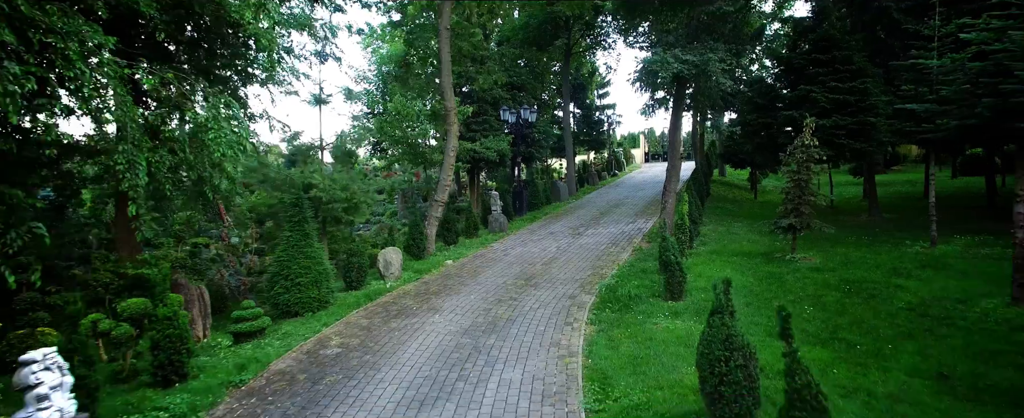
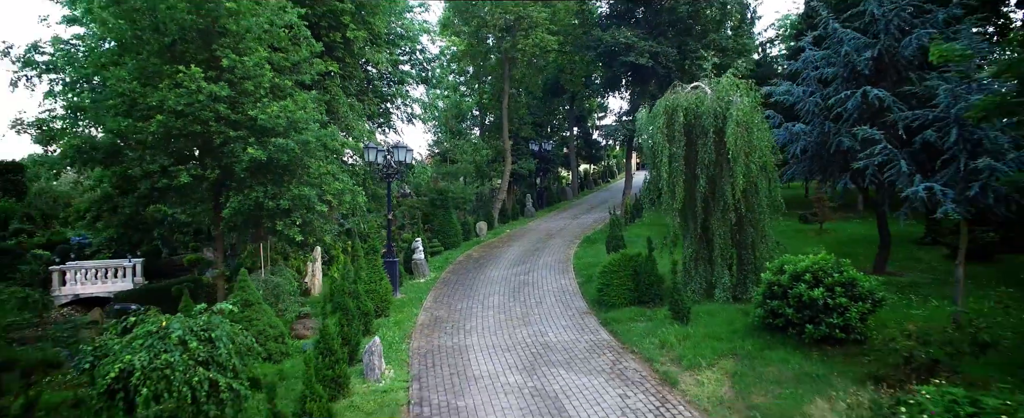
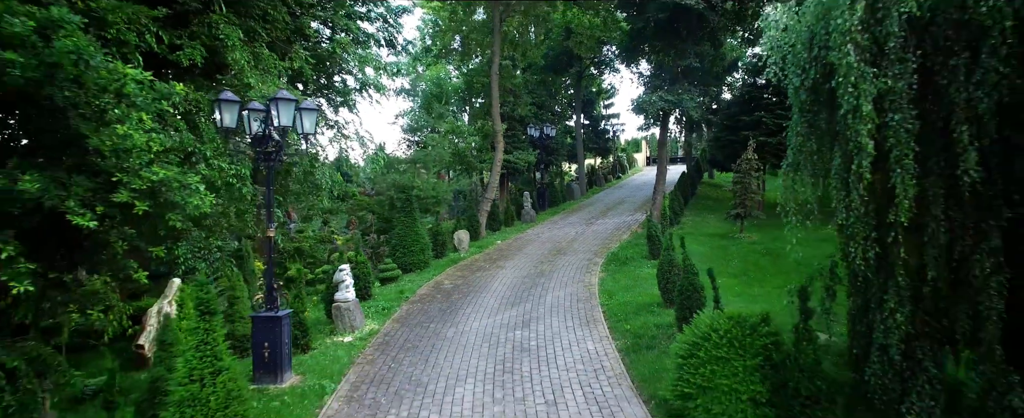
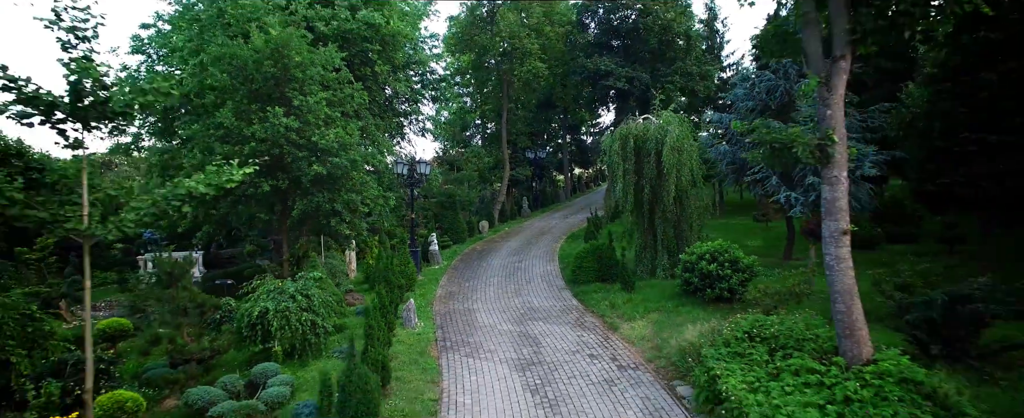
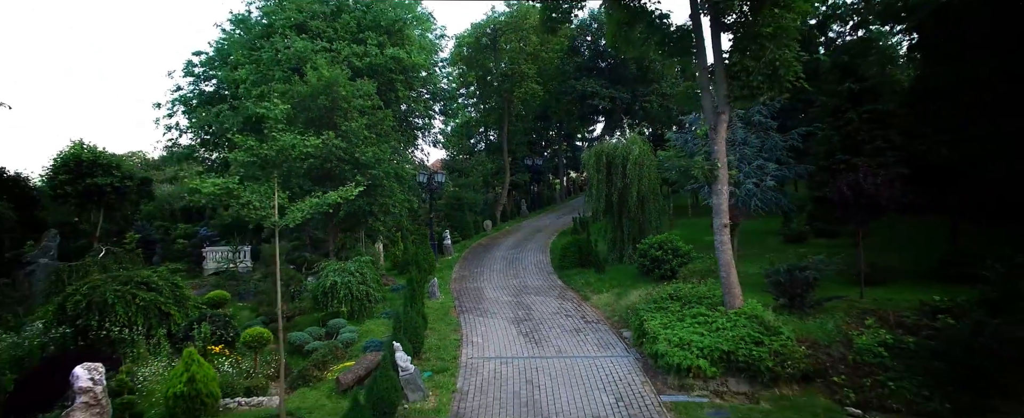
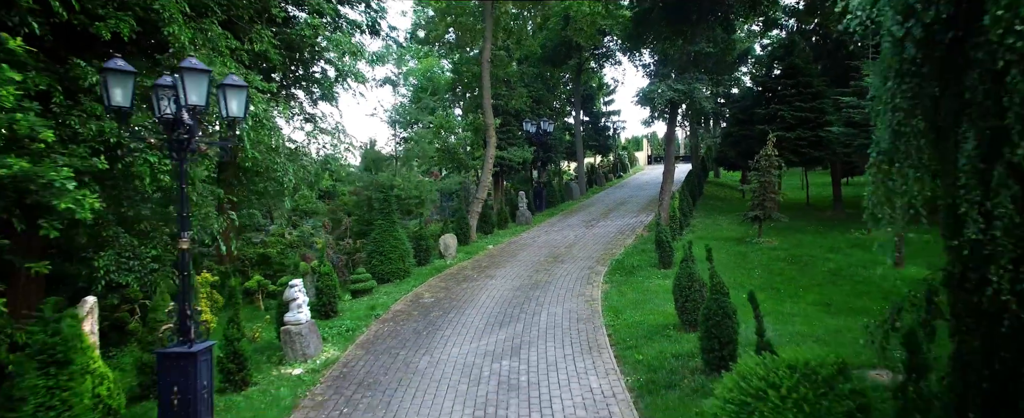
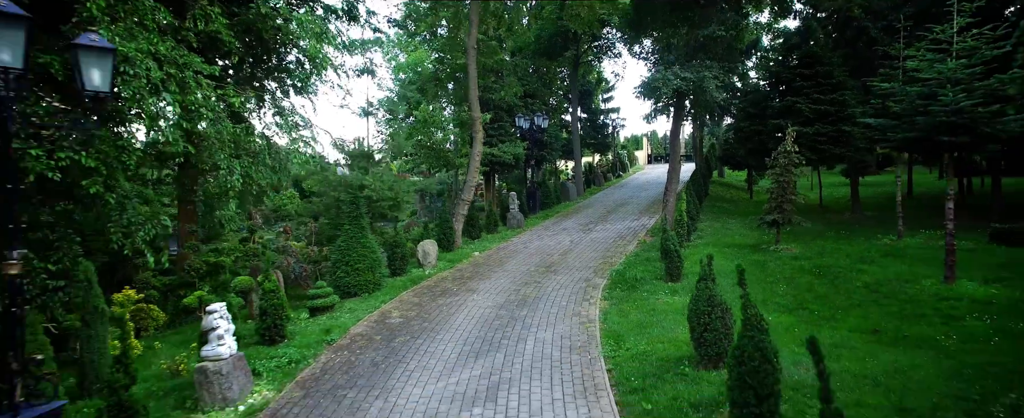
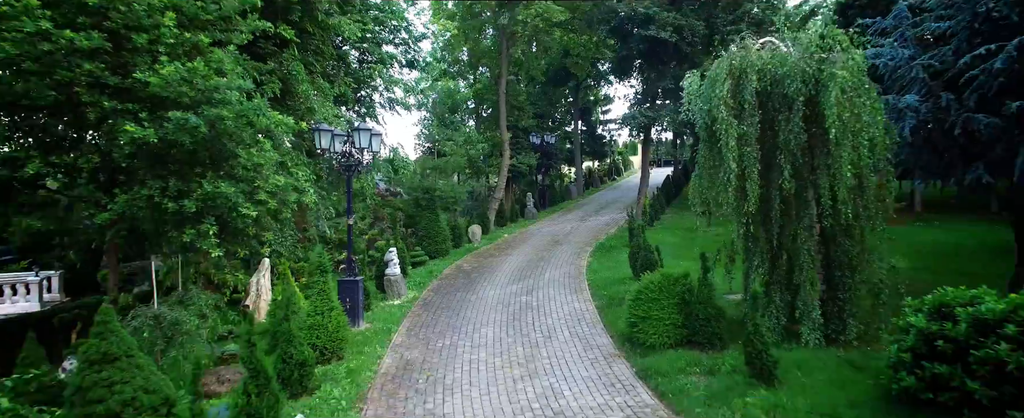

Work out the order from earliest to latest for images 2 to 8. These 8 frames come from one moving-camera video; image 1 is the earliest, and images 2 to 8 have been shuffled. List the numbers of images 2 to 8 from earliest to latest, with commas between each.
7, 6, 3, 8, 2, 4, 5
